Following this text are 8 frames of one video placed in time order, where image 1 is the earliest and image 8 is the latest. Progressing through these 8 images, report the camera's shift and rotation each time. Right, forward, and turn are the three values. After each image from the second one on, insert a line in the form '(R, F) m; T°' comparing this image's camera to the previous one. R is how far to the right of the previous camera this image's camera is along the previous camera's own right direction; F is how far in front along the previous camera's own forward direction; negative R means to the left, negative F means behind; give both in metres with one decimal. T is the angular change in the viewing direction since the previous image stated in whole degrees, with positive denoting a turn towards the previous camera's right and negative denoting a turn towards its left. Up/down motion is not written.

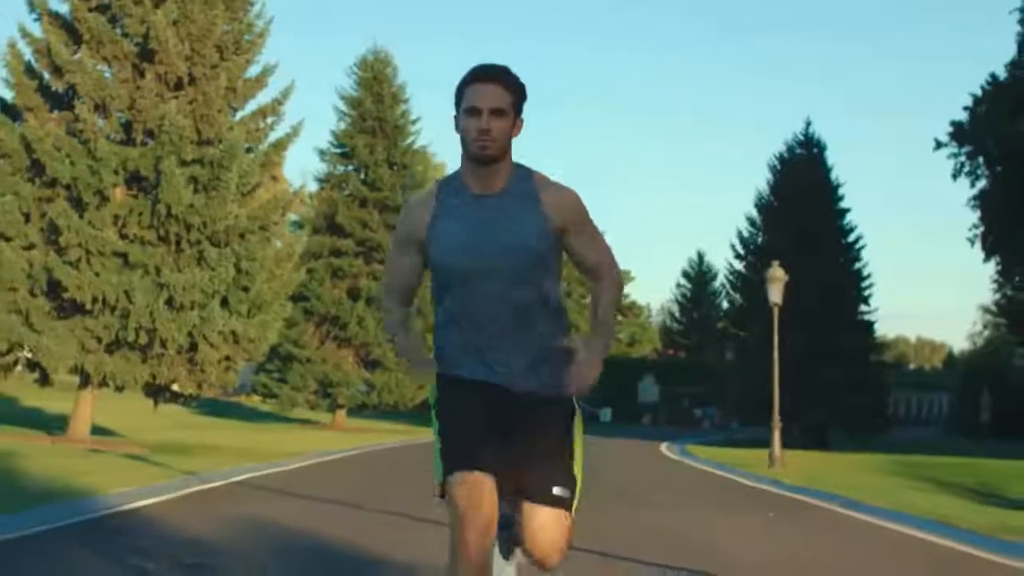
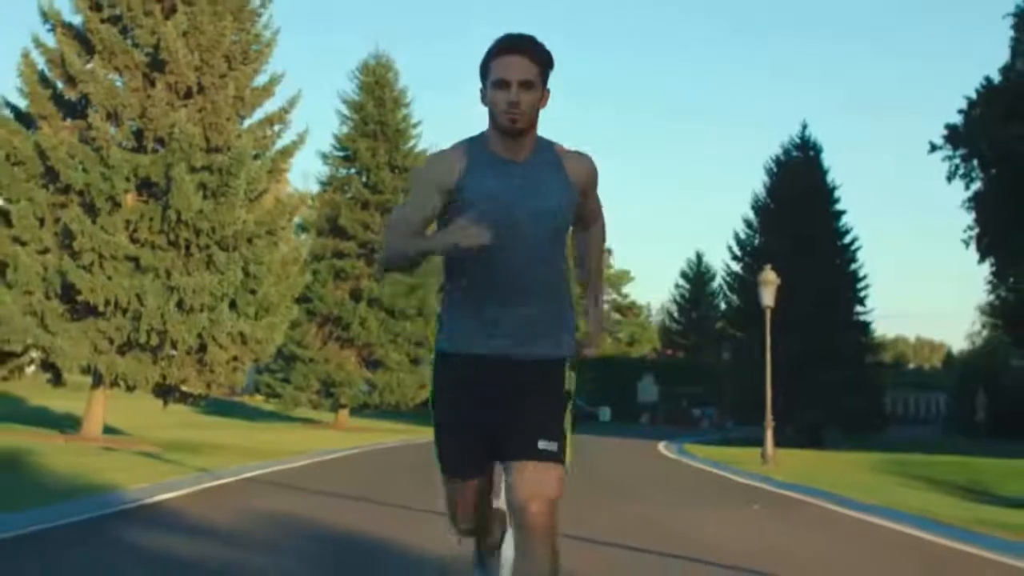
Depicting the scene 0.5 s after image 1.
(0.0, -0.9) m; 0°
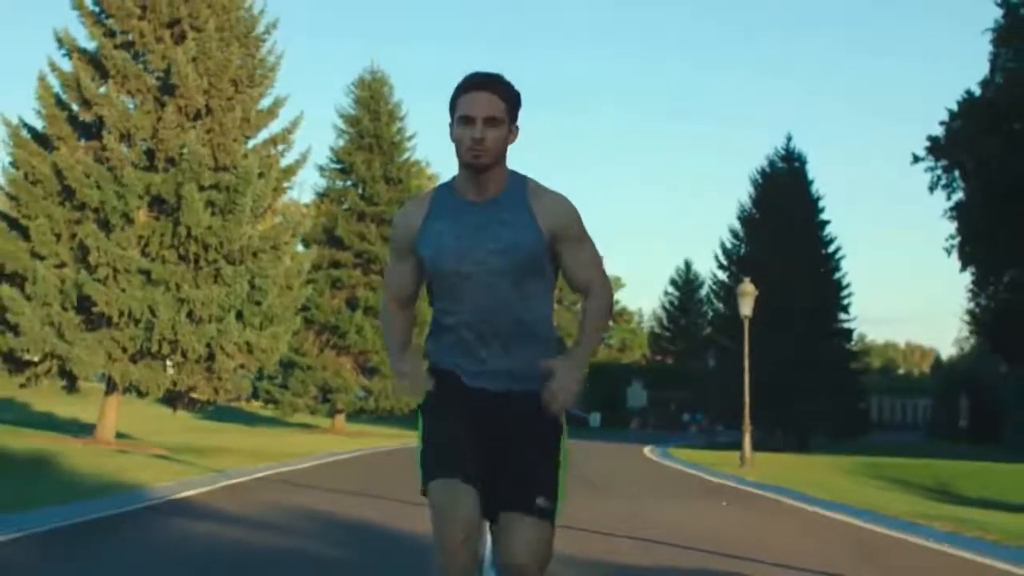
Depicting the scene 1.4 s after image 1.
(0.0, -1.7) m; 0°
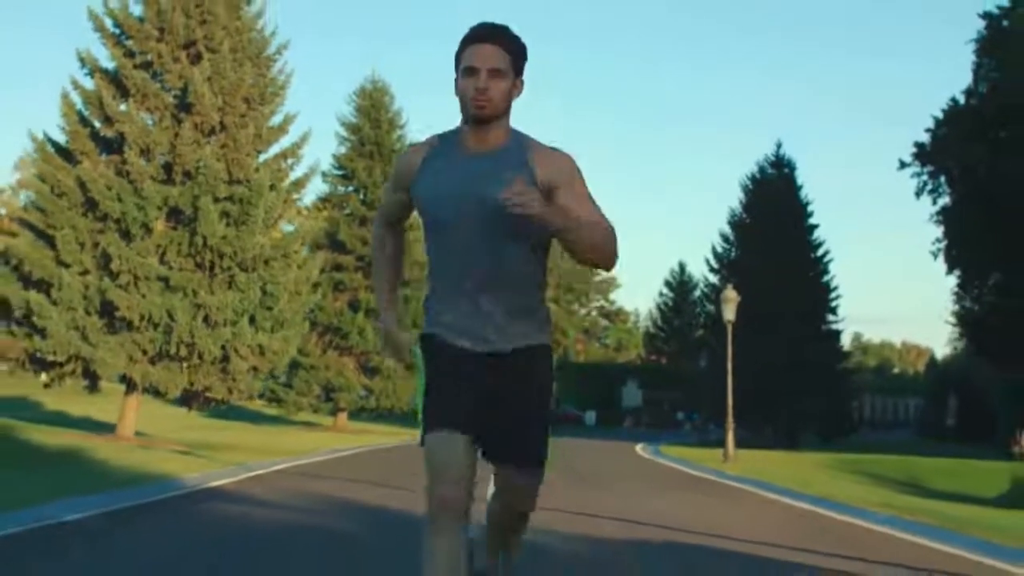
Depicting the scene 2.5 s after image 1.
(0.0, -2.0) m; 0°
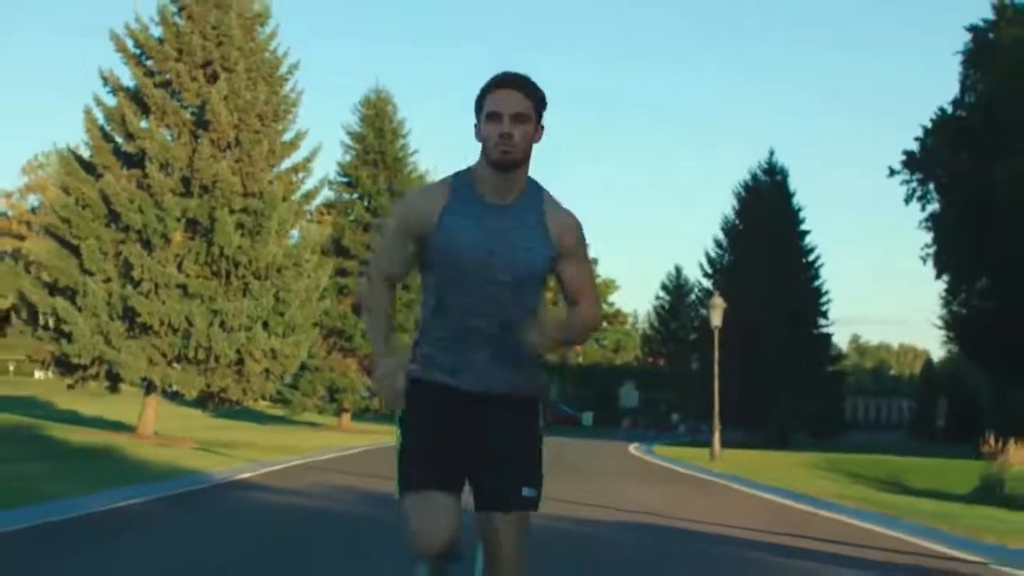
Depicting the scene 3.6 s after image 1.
(0.0, -1.9) m; 0°
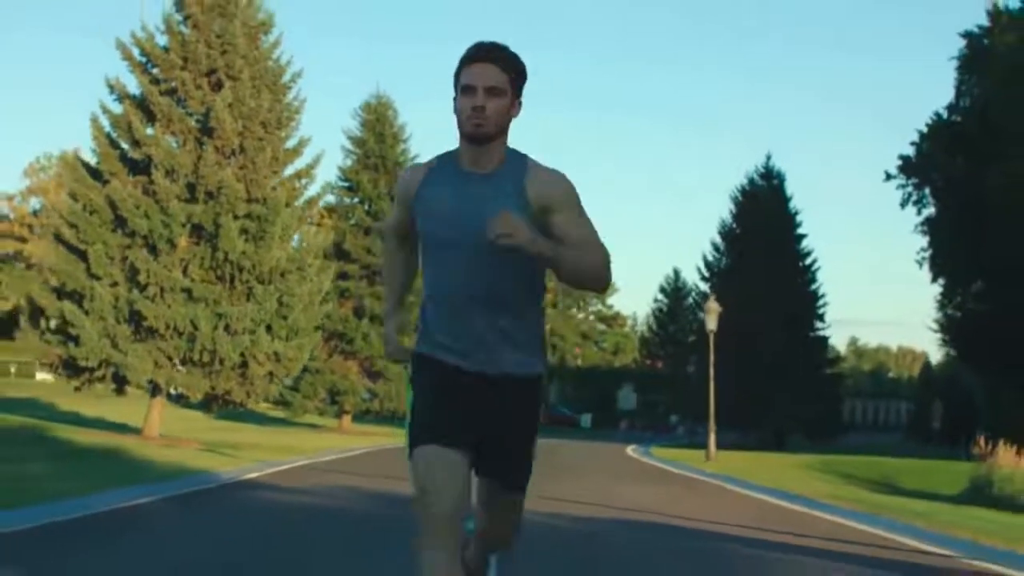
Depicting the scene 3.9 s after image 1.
(0.0, -0.7) m; 0°
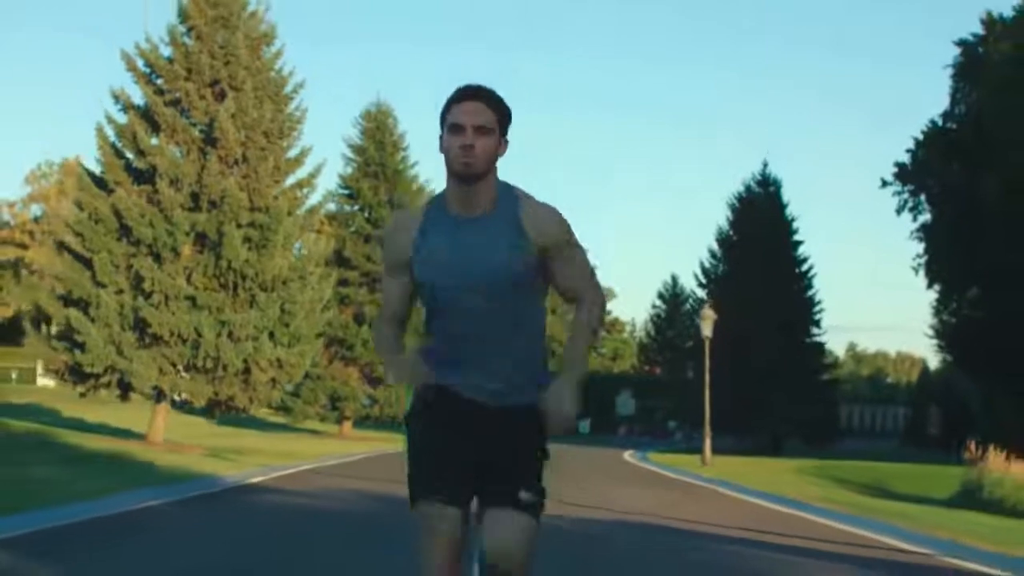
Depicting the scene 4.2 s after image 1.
(0.0, -0.6) m; 0°
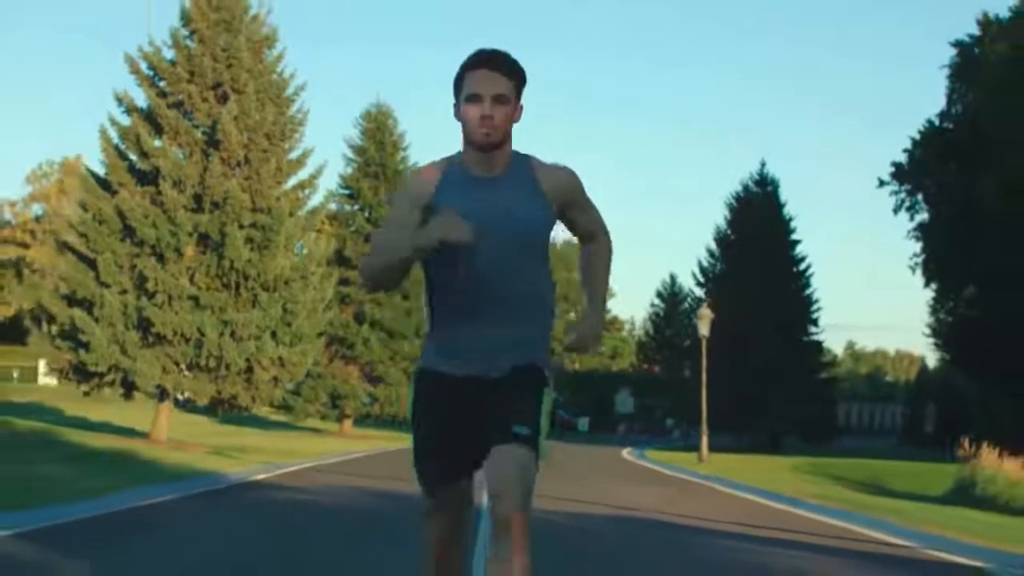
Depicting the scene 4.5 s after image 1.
(0.0, -0.4) m; 0°
